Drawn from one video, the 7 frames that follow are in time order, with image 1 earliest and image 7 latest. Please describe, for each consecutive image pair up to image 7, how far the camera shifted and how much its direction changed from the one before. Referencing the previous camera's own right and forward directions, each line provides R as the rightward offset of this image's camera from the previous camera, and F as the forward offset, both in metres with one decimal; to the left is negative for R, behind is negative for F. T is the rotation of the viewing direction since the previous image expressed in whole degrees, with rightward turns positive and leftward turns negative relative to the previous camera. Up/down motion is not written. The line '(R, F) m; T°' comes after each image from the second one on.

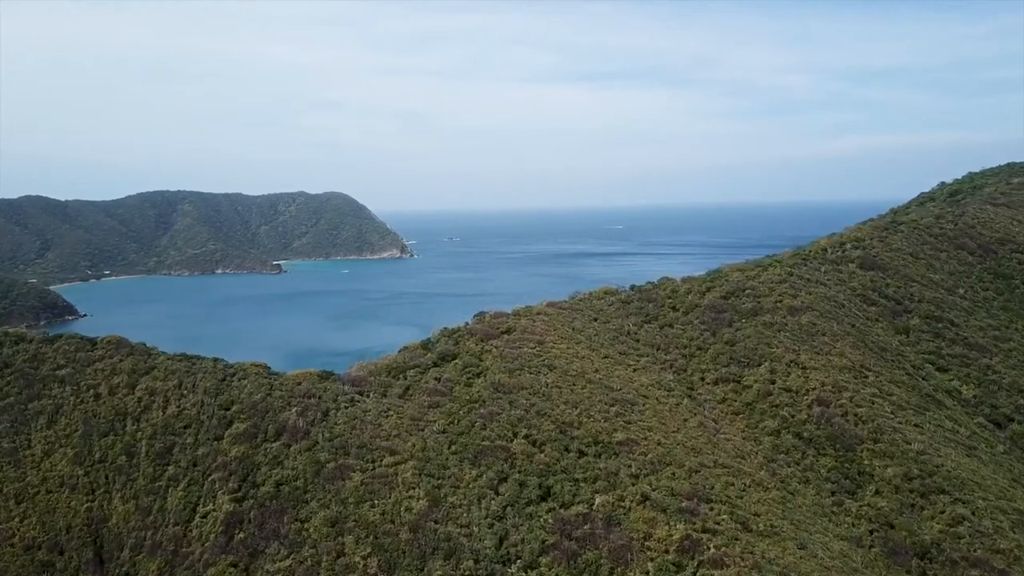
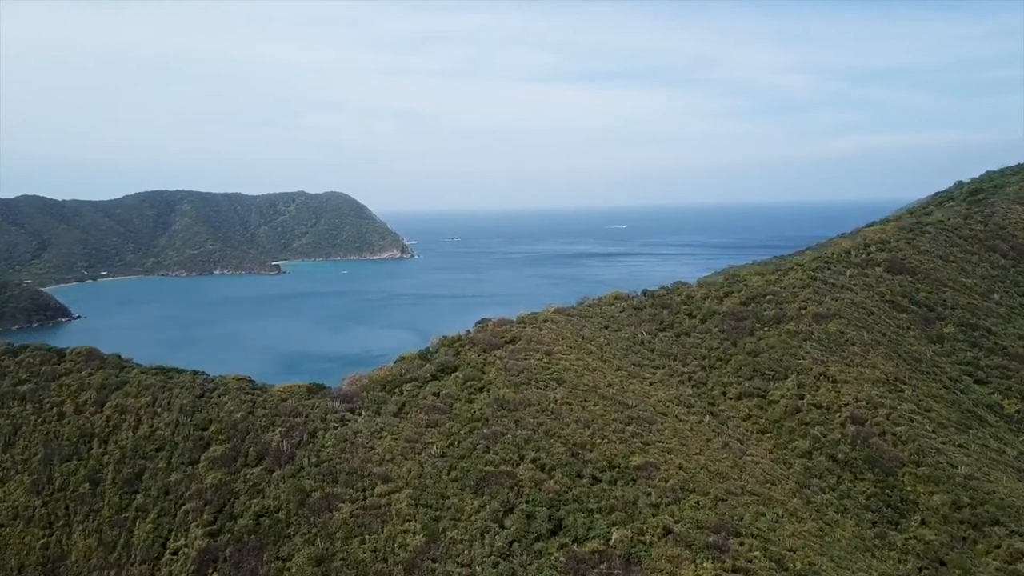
(-0.1, +1.5) m; 0°
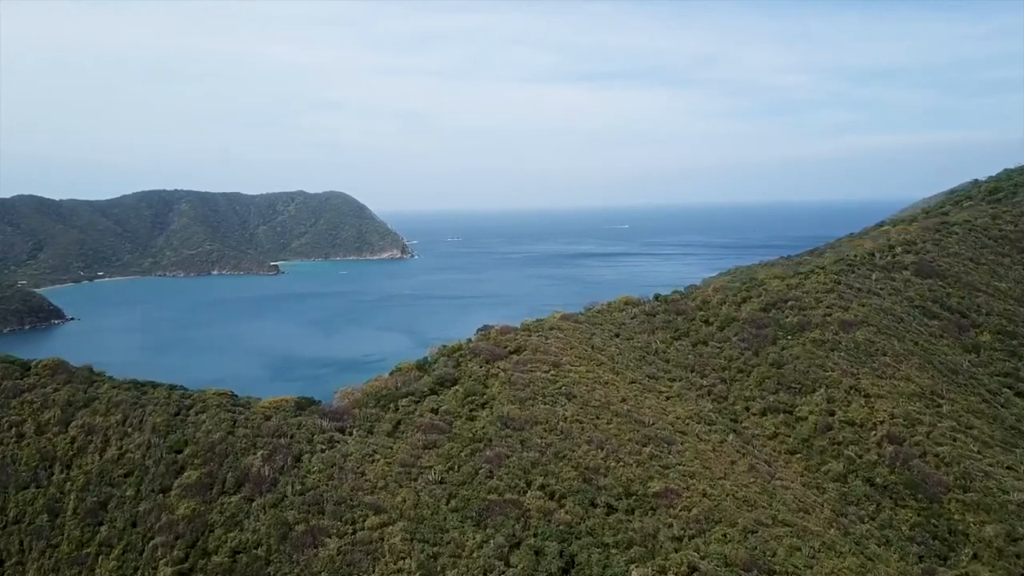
(-0.1, +1.3) m; 0°
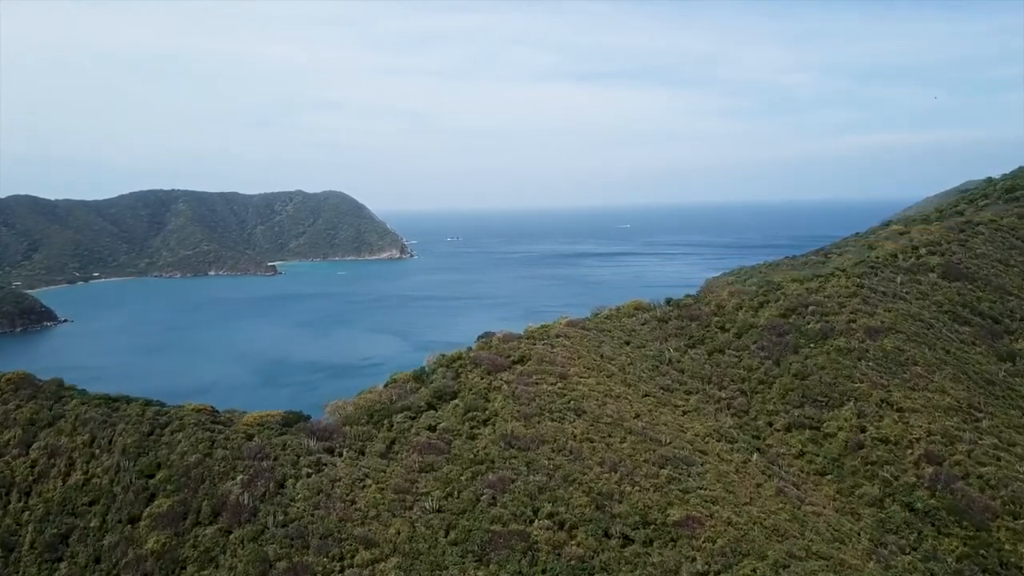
(-0.1, +1.2) m; 0°
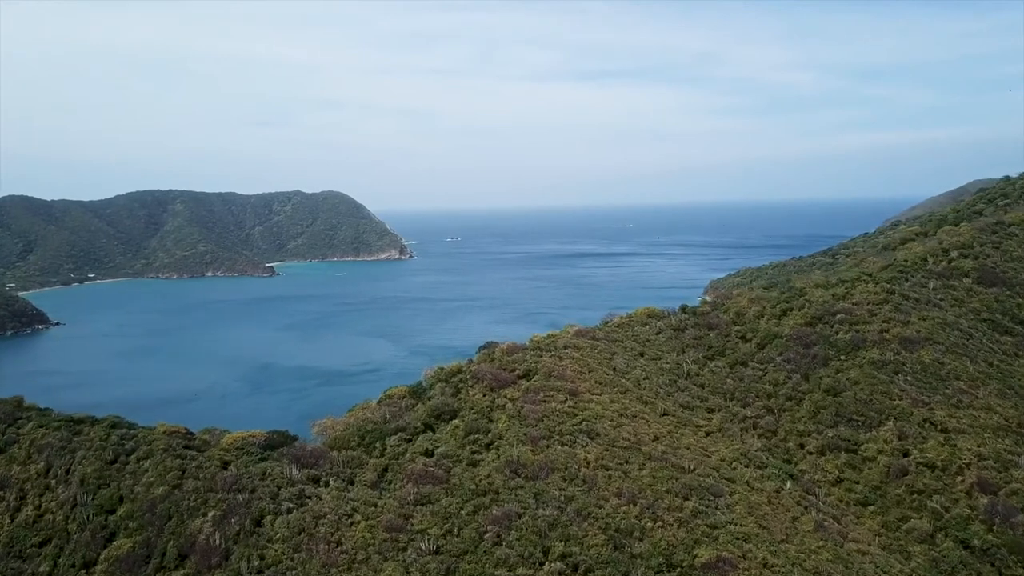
(-0.1, +1.3) m; 0°
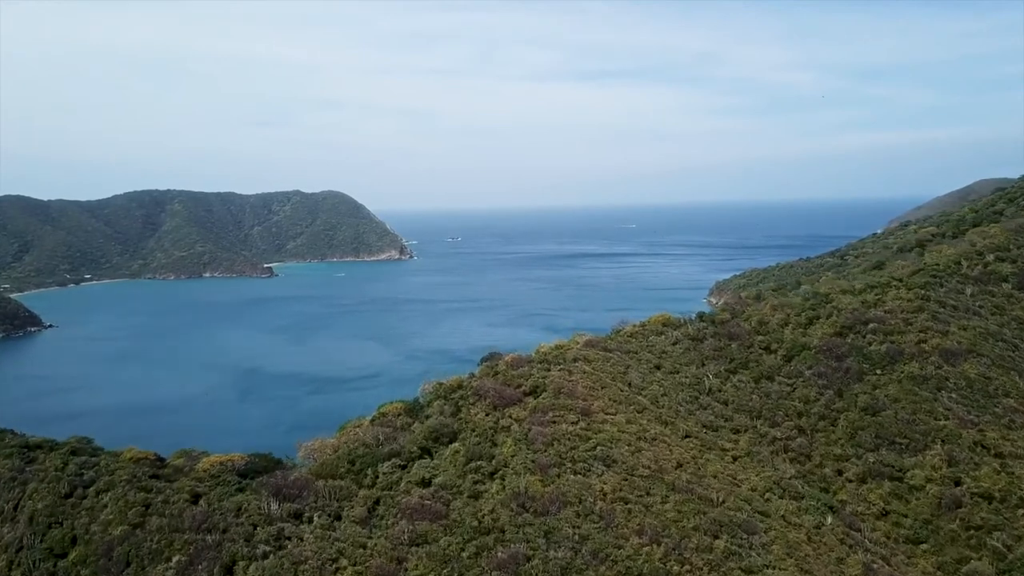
(-0.1, +1.3) m; 0°
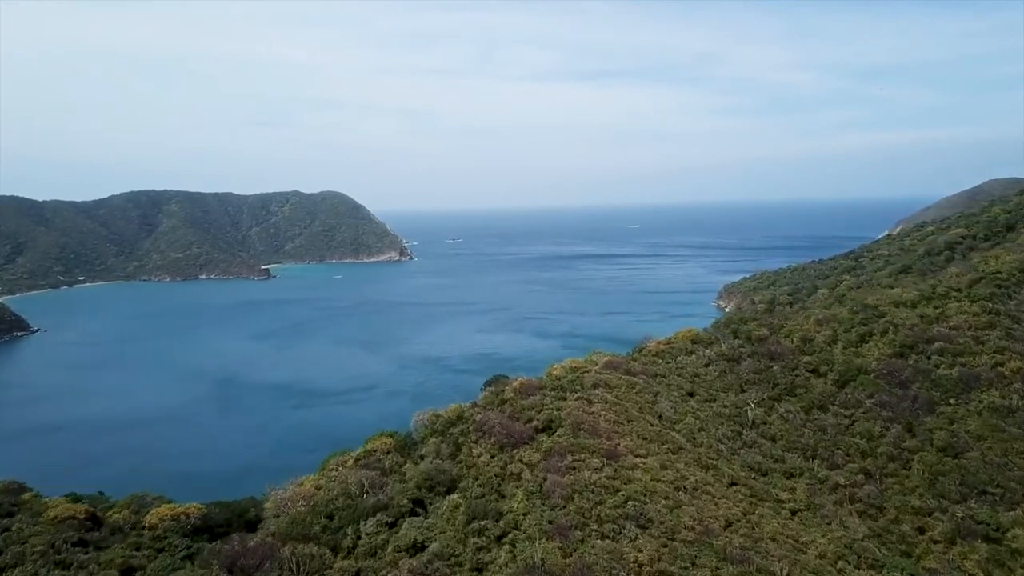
(-0.2, +2.1) m; 0°
